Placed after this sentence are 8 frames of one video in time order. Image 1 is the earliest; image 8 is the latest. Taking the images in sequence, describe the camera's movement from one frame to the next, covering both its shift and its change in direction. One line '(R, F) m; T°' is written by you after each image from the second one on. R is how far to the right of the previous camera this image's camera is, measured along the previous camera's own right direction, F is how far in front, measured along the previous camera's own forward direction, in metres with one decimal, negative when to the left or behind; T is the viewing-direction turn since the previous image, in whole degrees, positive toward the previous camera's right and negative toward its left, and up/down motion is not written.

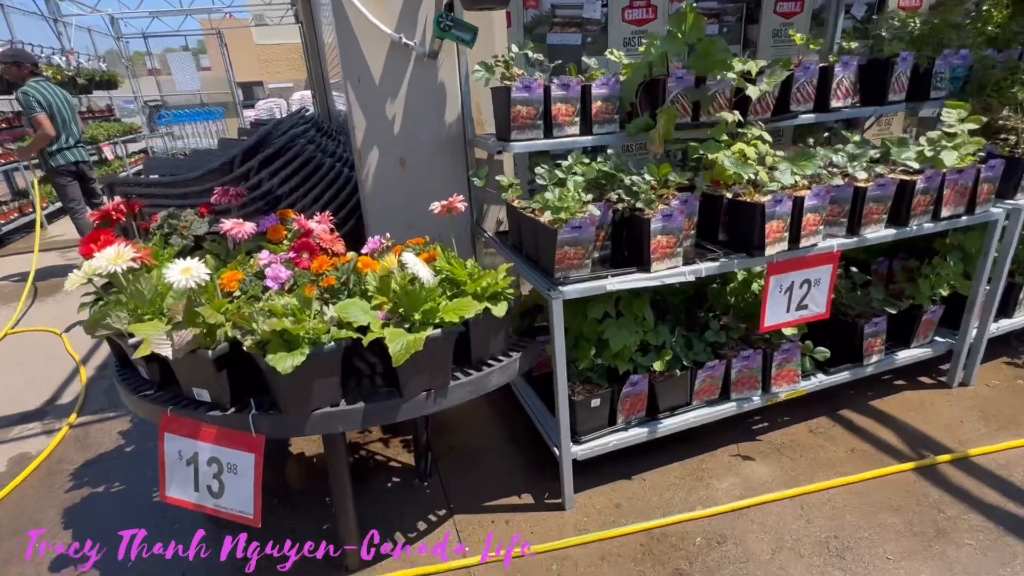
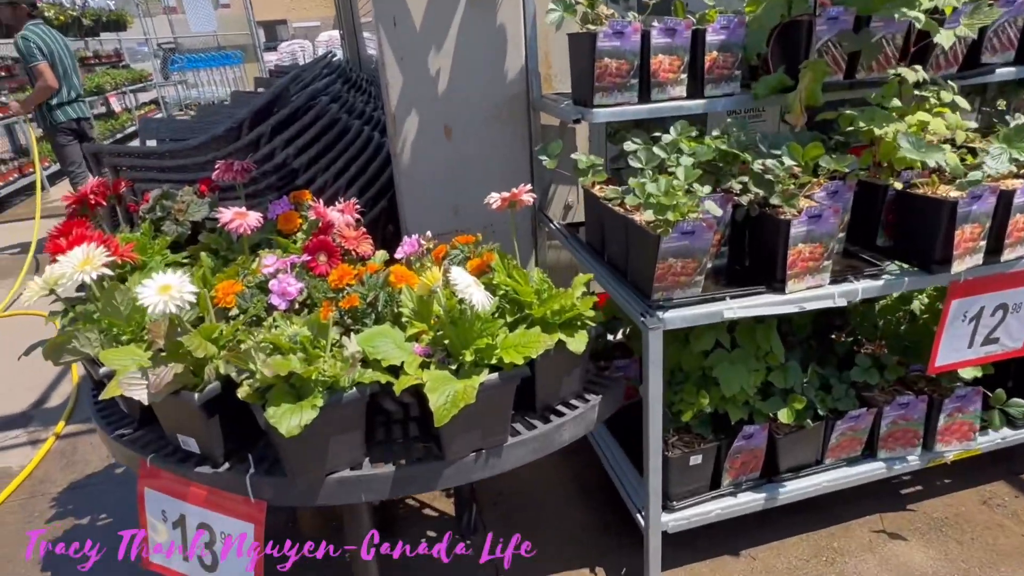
(-0.1, +0.5) m; -5°
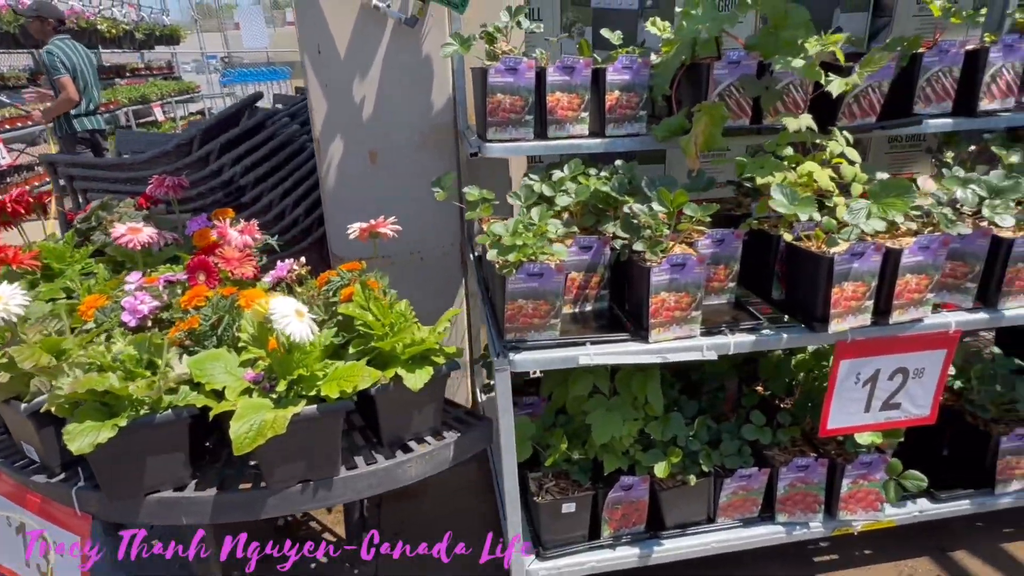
(+0.5, 0.0) m; -4°
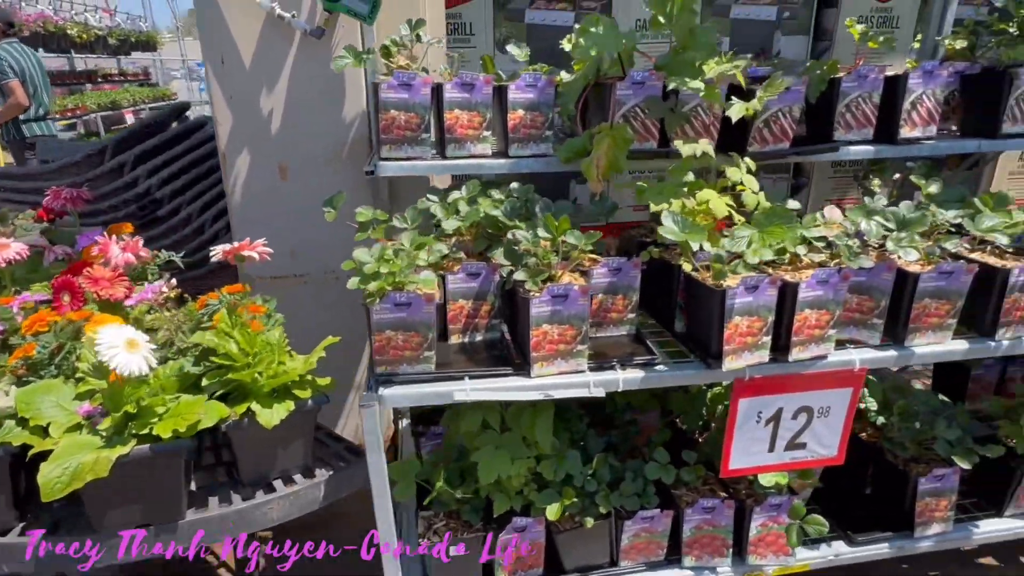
(+0.3, +0.1) m; +1°
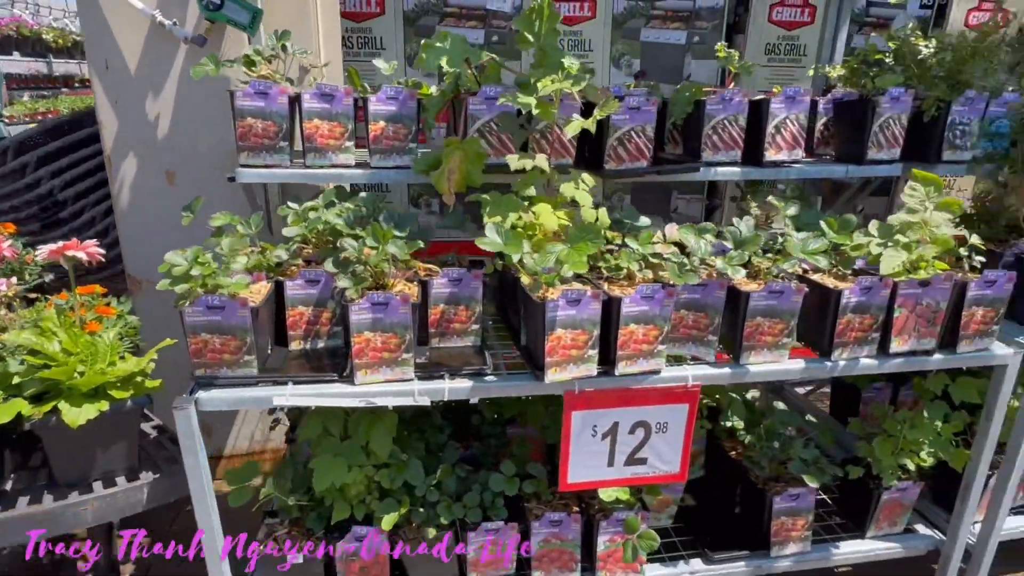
(+0.4, 0.0) m; +1°
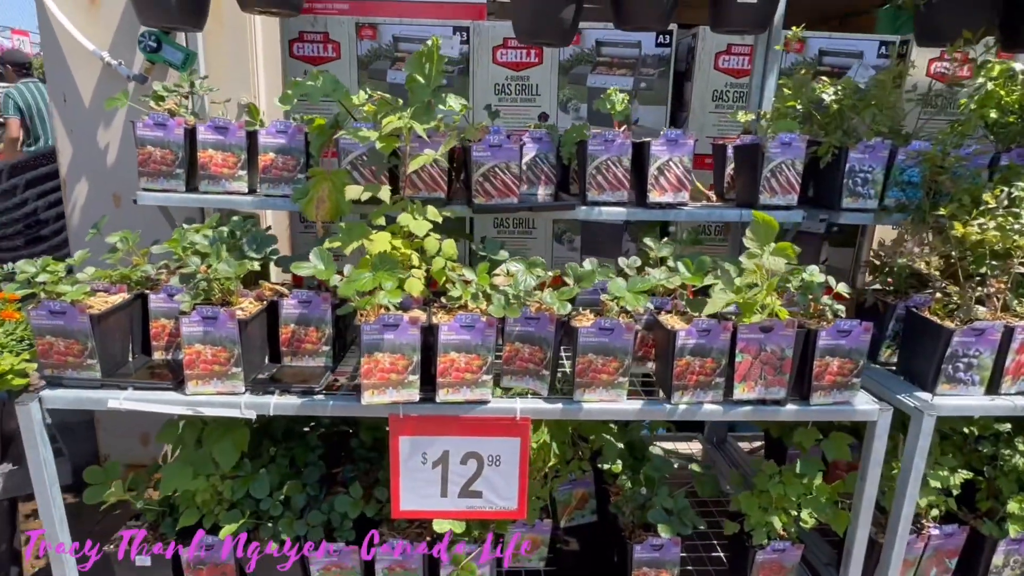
(+0.6, 0.0) m; -6°
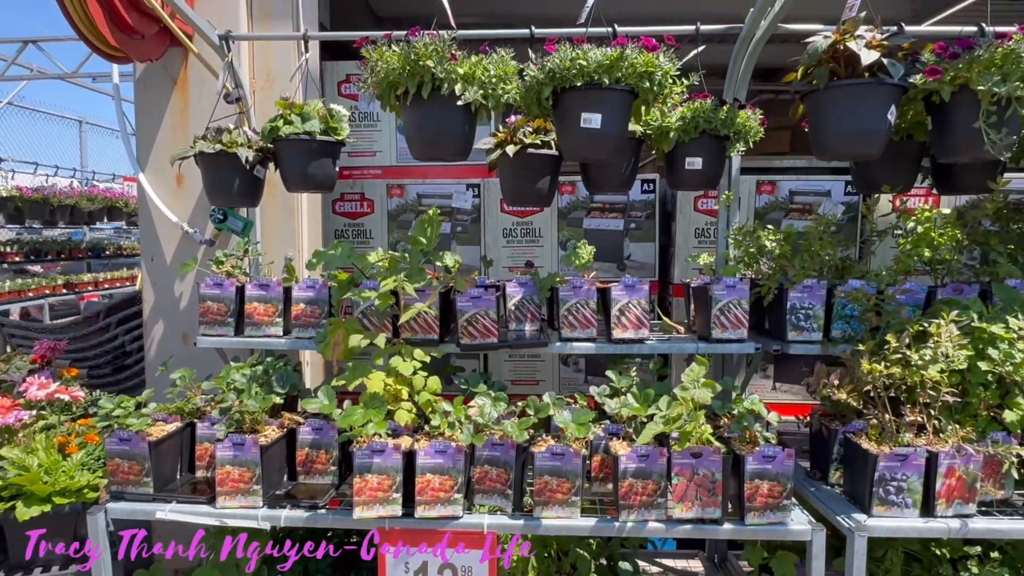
(+0.3, -0.3) m; -6°
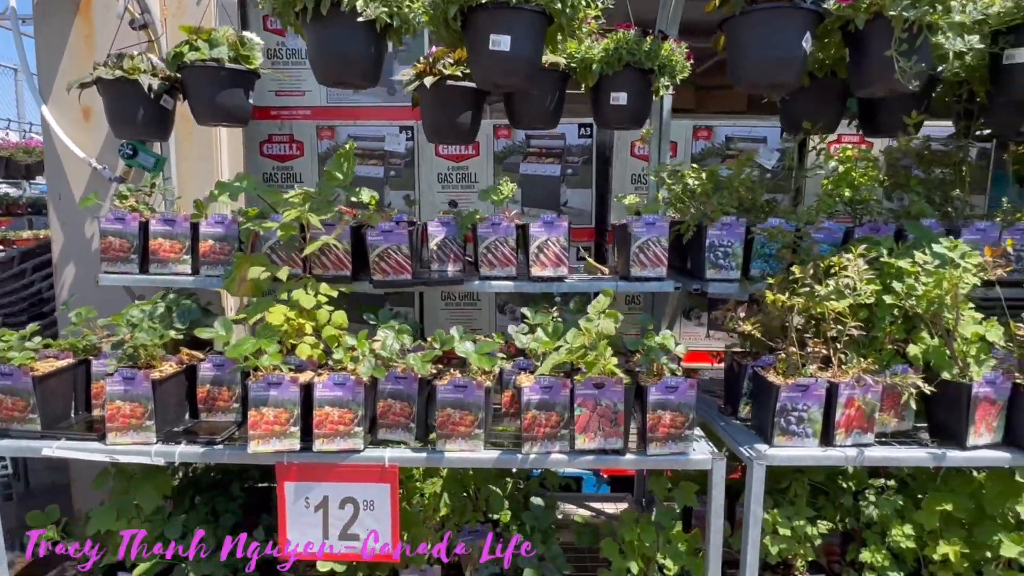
(+0.2, 0.0) m; +2°
